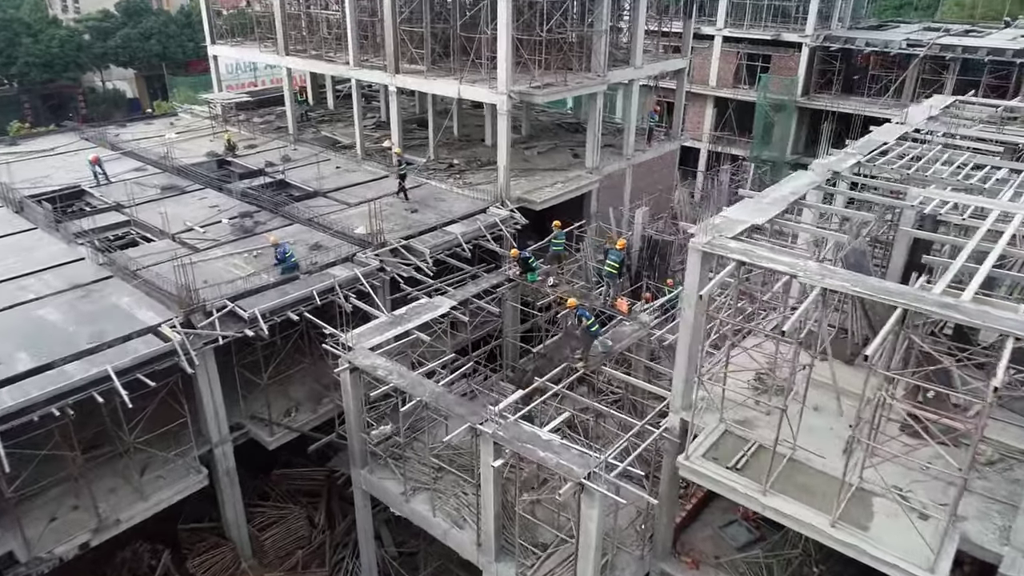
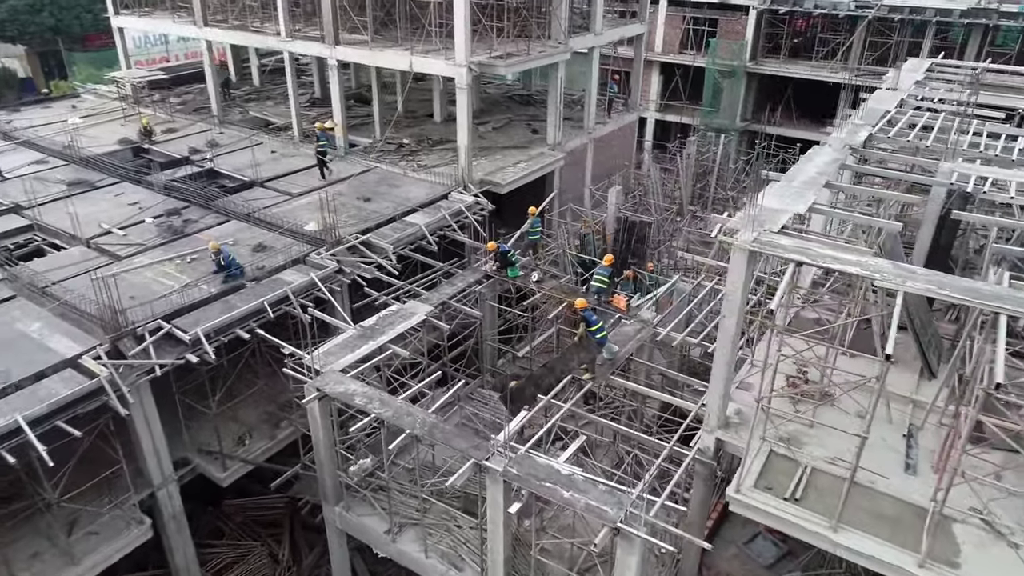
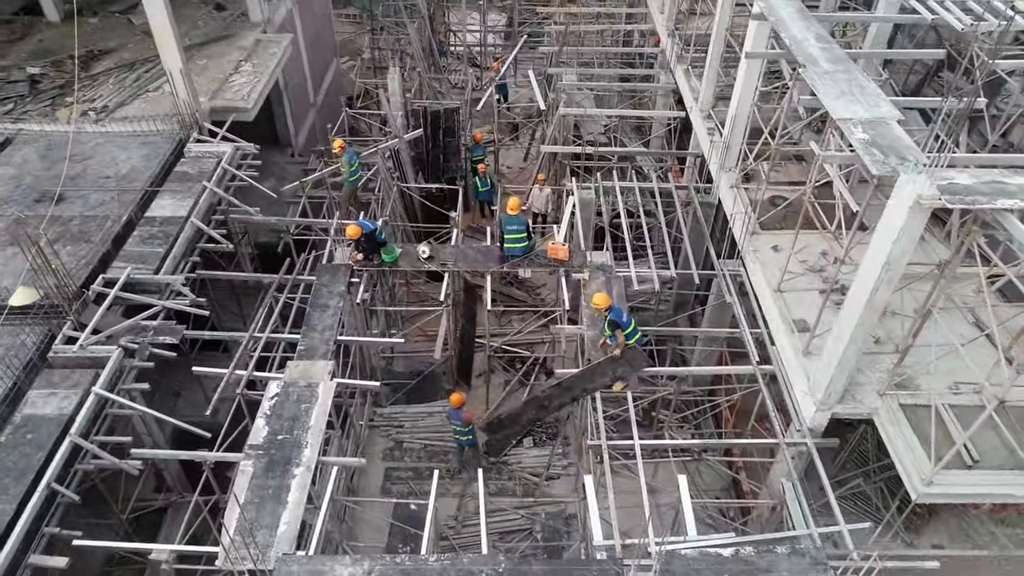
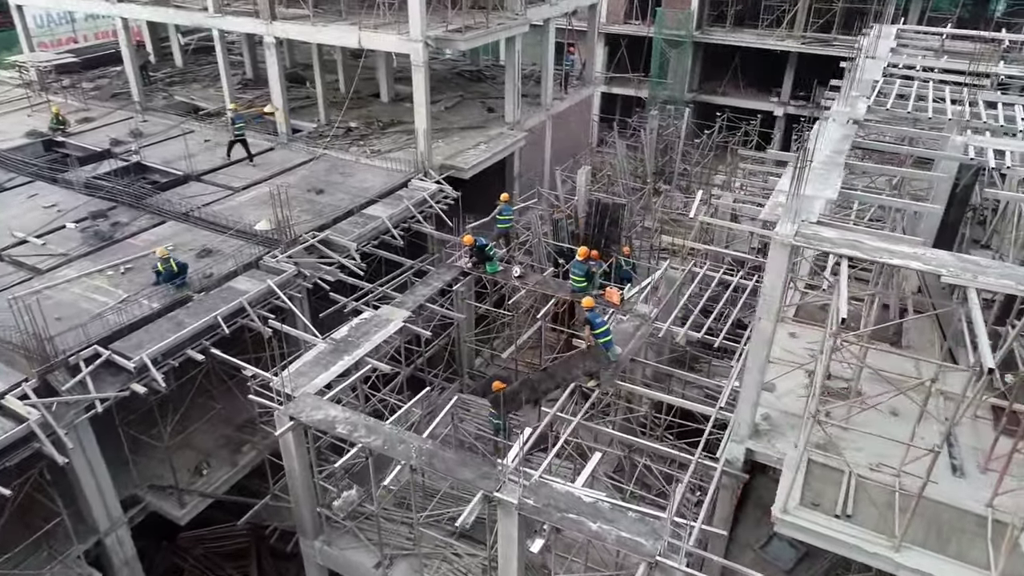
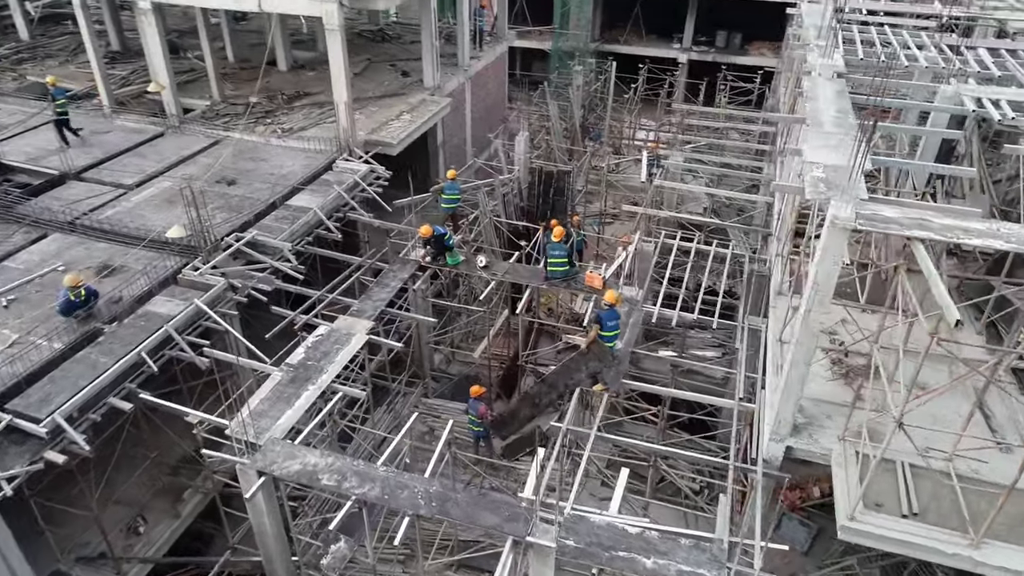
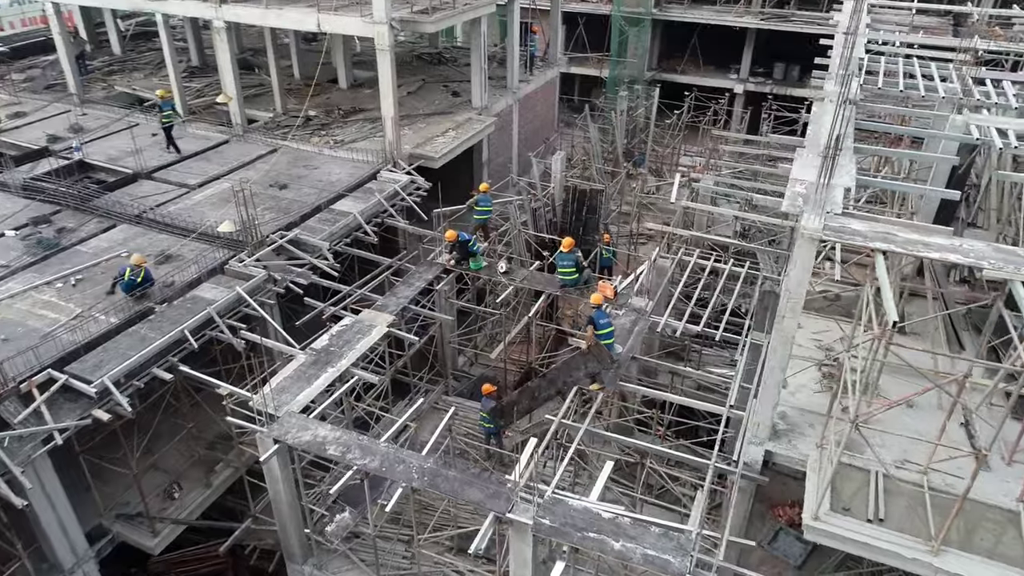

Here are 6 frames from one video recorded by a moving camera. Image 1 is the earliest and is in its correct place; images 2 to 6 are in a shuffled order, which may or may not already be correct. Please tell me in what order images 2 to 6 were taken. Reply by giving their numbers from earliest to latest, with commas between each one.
2, 4, 6, 5, 3
